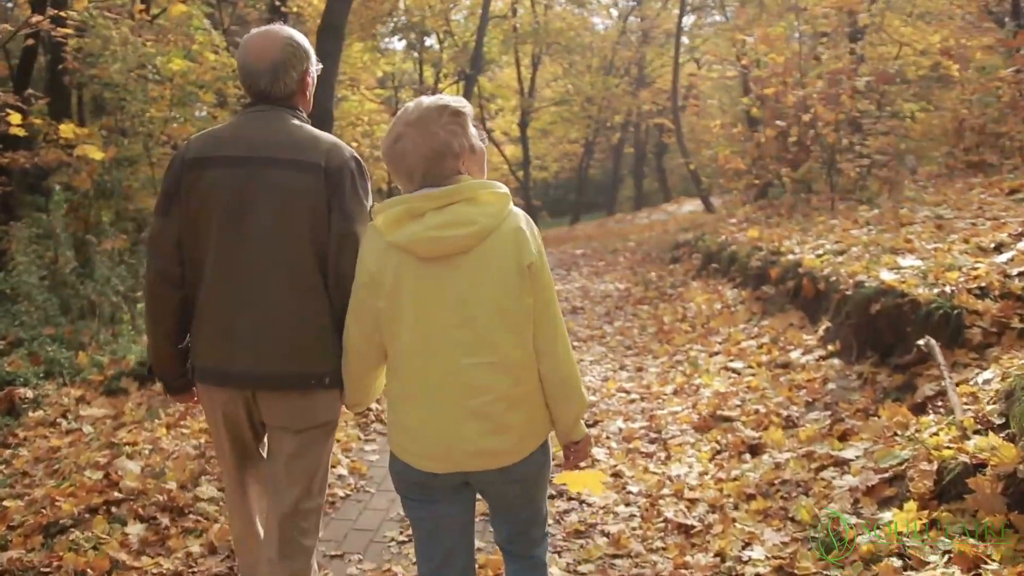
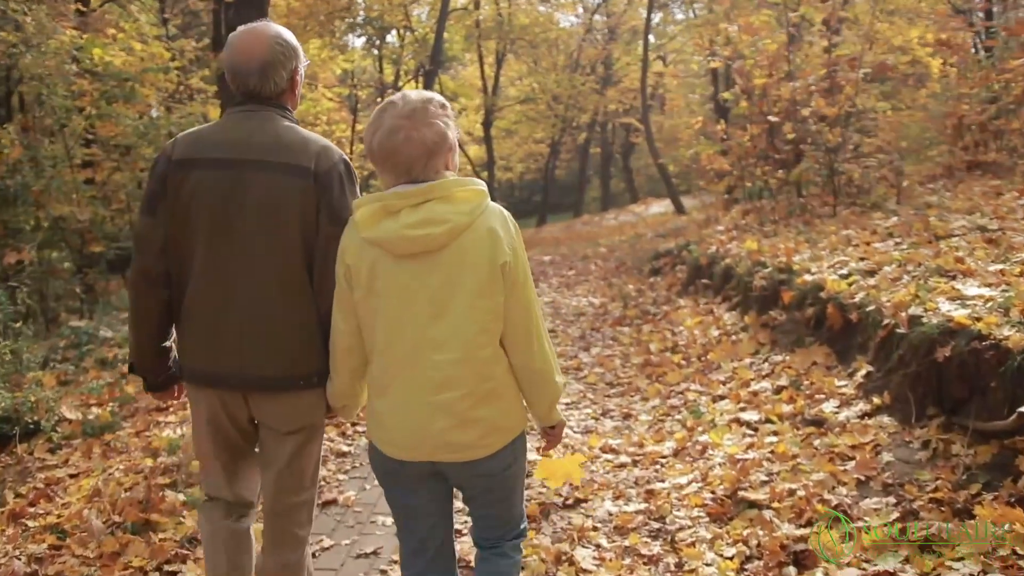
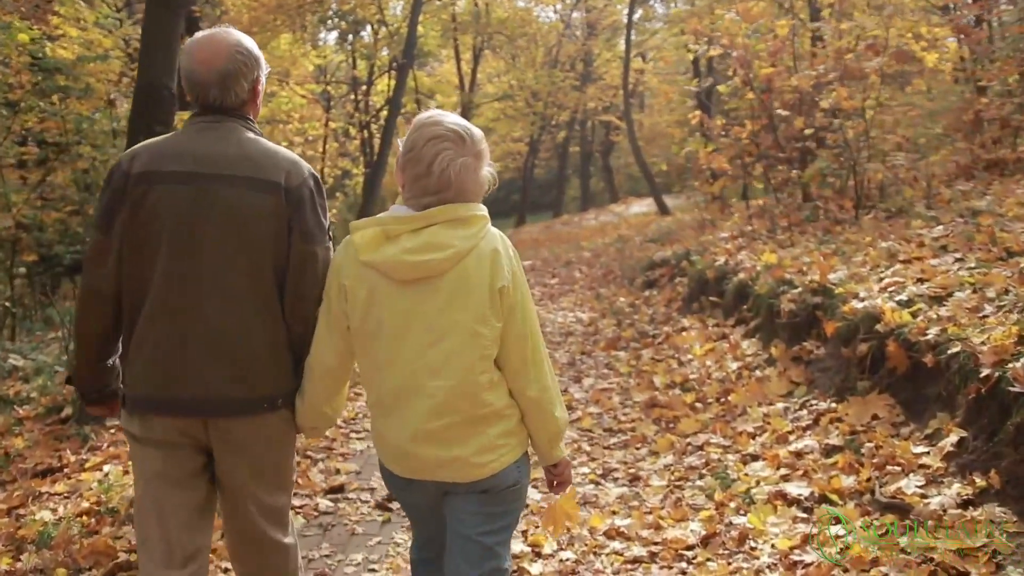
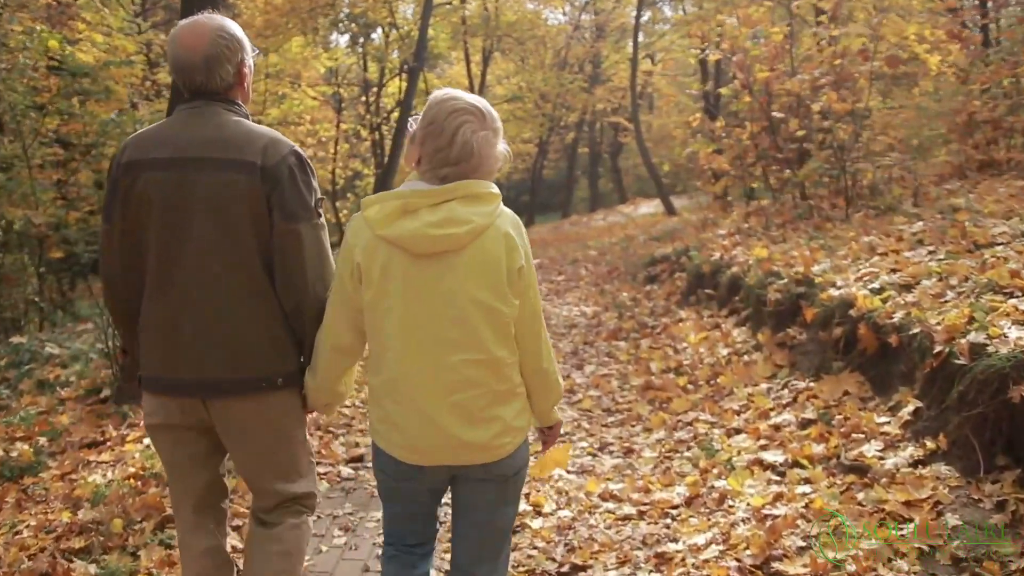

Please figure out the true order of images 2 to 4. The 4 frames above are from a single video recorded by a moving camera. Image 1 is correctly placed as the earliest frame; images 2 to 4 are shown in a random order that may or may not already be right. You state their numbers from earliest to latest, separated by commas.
2, 4, 3
